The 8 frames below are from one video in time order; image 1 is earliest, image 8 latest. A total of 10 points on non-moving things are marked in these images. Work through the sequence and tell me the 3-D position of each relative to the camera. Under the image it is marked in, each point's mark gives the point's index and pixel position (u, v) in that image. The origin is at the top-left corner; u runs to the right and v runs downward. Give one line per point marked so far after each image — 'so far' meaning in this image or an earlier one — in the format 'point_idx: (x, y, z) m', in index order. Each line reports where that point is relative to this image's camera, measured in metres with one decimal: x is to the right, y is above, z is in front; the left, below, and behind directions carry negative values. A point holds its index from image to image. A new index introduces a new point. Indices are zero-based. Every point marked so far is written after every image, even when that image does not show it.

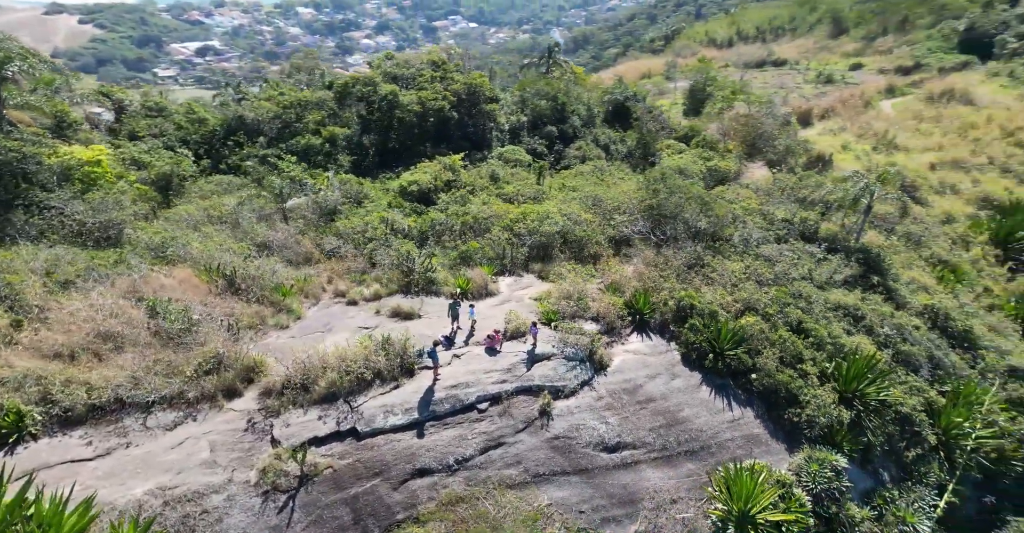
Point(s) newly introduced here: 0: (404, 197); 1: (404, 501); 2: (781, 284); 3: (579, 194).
0: (-3.3, +2.1, +17.3) m
1: (-1.6, -3.6, +8.7) m
2: (+7.3, -0.5, +15.7) m
3: (+2.3, +2.4, +18.5) m
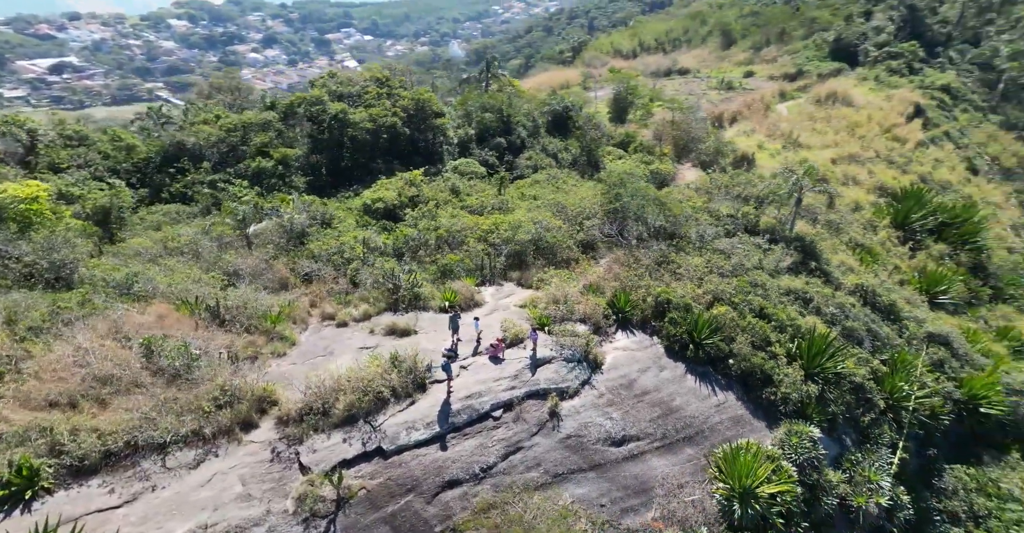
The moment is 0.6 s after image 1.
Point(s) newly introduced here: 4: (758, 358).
0: (-4.3, +1.5, +17.0) m
1: (-1.1, -3.8, +8.7) m
2: (+6.6, -0.2, +16.8) m
3: (+1.1, +2.2, +19.0) m
4: (+6.1, -2.2, +14.0) m
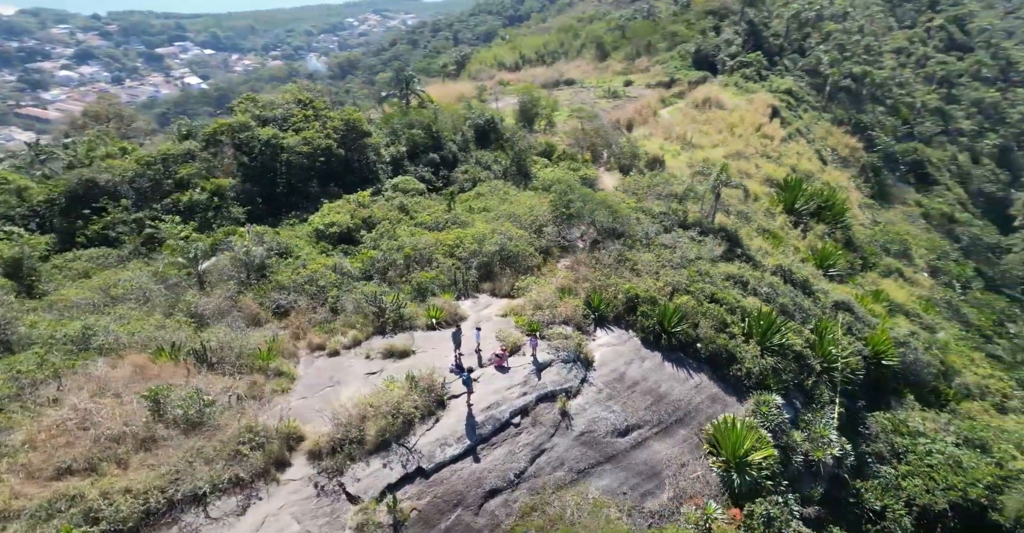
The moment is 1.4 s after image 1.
0: (-5.4, +0.8, +16.5) m
1: (-0.3, -3.9, +8.7) m
2: (+5.4, 0.0, +18.1) m
3: (-0.6, +1.8, +19.4) m
4: (+5.6, -1.9, +15.2) m
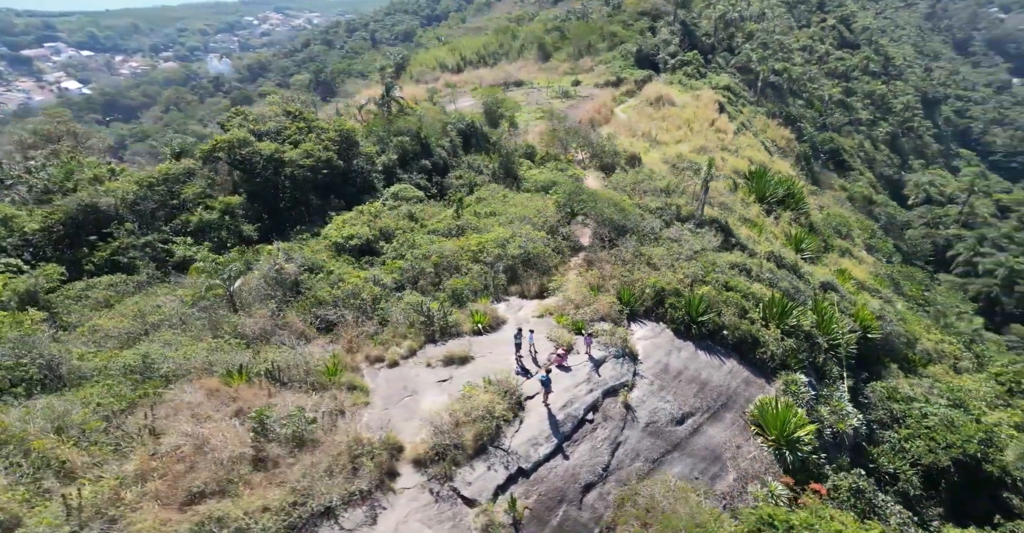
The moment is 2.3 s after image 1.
0: (-4.8, +0.4, +16.3) m
1: (+1.3, -3.9, +9.0) m
2: (+6.0, +0.3, +18.8) m
3: (-0.3, +1.7, +19.6) m
4: (+6.5, -1.6, +15.9) m
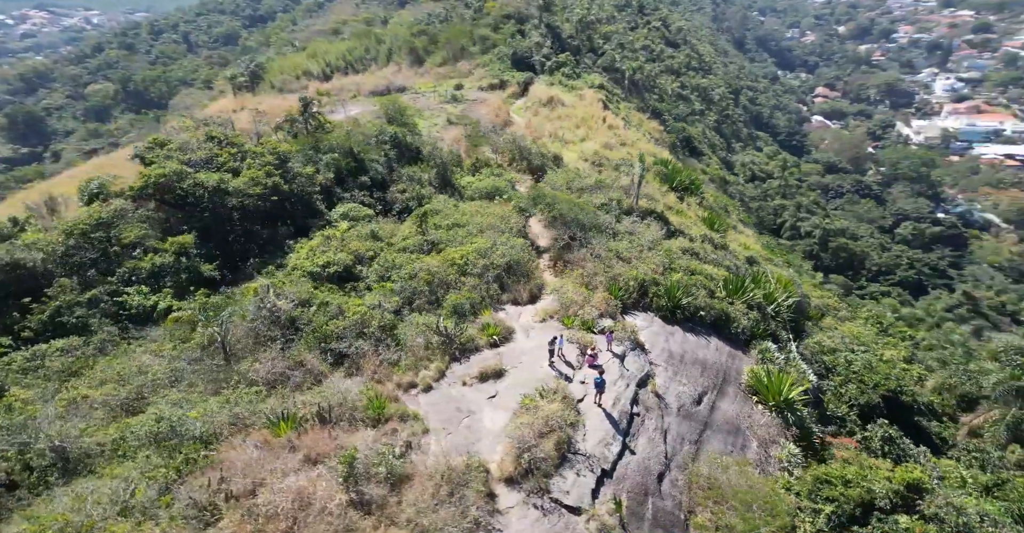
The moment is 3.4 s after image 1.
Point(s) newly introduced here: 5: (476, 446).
0: (-5.1, -0.4, +15.5) m
1: (+2.6, -3.9, +9.4) m
2: (+5.0, +0.7, +19.9) m
3: (-1.4, +1.4, +19.5) m
4: (+6.2, -1.1, +17.2) m
5: (-0.6, -2.9, +9.3) m
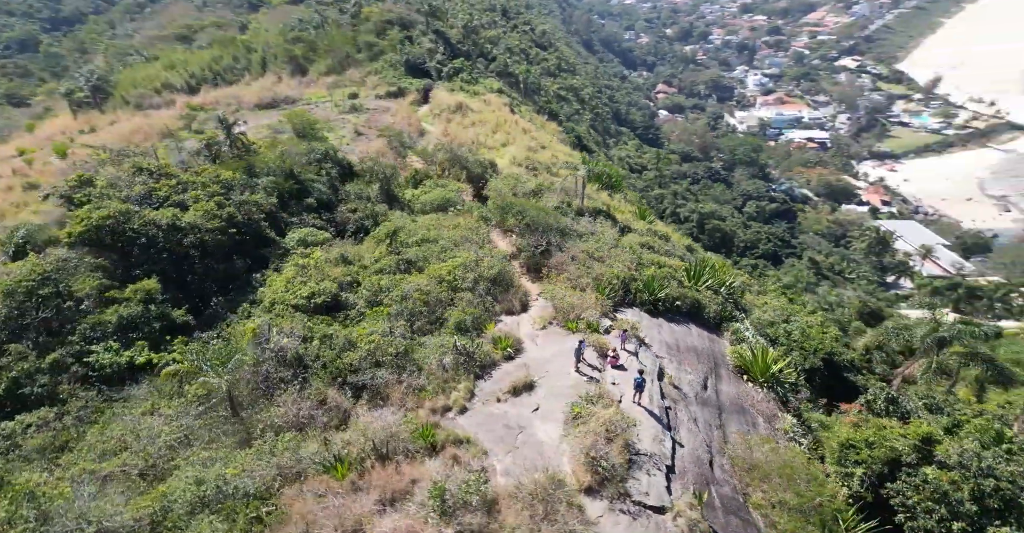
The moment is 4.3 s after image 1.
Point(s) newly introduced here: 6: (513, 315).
0: (-5.1, -1.2, +14.7) m
1: (+3.7, -3.8, +9.9) m
2: (+3.9, +0.8, +20.7) m
3: (-2.4, +0.9, +19.3) m
4: (+5.7, -0.8, +18.1) m
5: (+0.5, -3.1, +9.3) m
6: (0.0, -1.3, +15.8) m
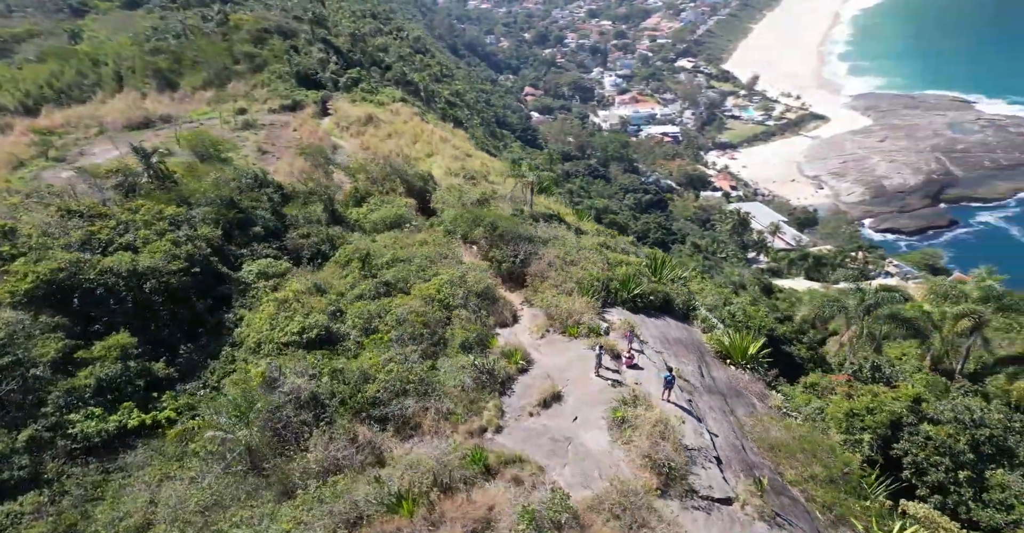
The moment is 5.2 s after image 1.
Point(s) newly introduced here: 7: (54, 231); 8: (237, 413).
0: (-5.1, -2.0, +14.0) m
1: (+4.6, -3.7, +10.6) m
2: (+2.8, +0.7, +21.3) m
3: (-3.2, +0.2, +19.0) m
4: (+5.1, -0.6, +19.0) m
5: (+1.5, -3.3, +9.5) m
6: (-0.1, -1.7, +15.9) m
7: (-12.8, +1.0, +16.2) m
8: (-5.3, -2.8, +11.0) m
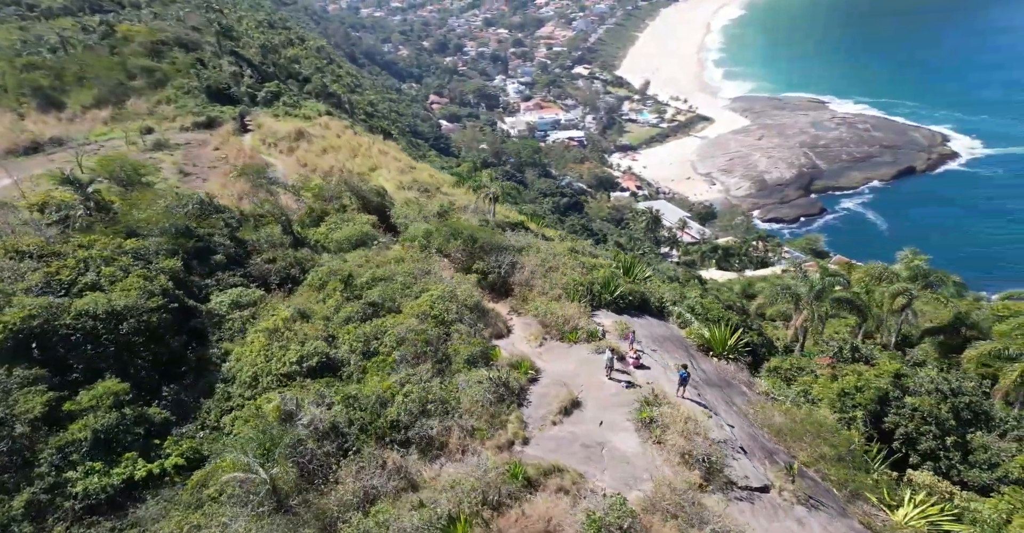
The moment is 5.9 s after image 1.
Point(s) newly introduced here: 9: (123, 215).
0: (-4.9, -2.7, +13.6) m
1: (+5.2, -3.7, +11.3) m
2: (+1.9, +0.5, +21.7) m
3: (-3.8, -0.4, +18.7) m
4: (+4.5, -0.7, +19.8) m
5: (+2.2, -3.5, +9.8) m
6: (-0.2, -2.0, +16.1) m
7: (-13.0, -0.2, +14.9) m
8: (-4.8, -3.4, +10.6) m
9: (-13.2, +2.0, +21.6) m
